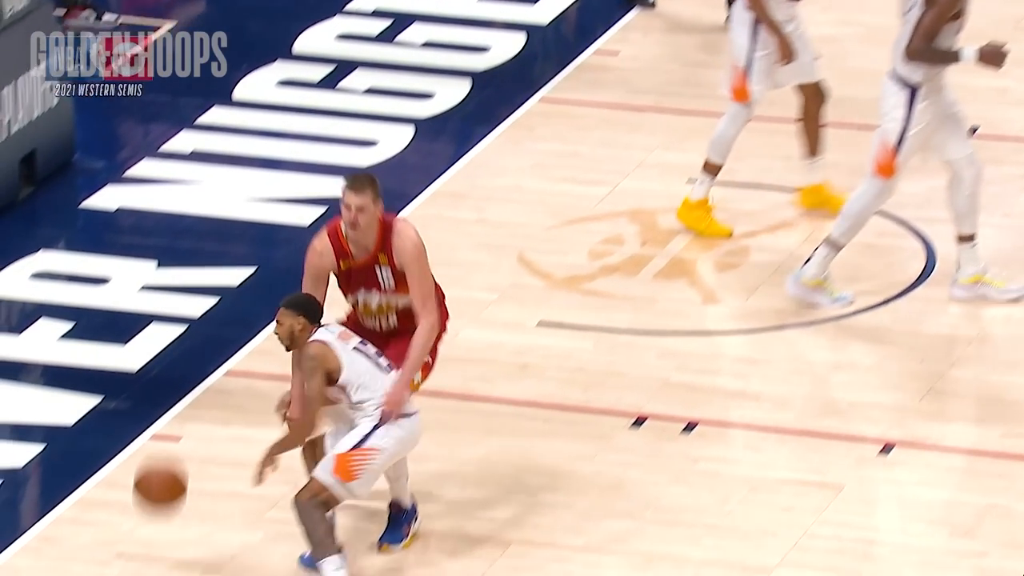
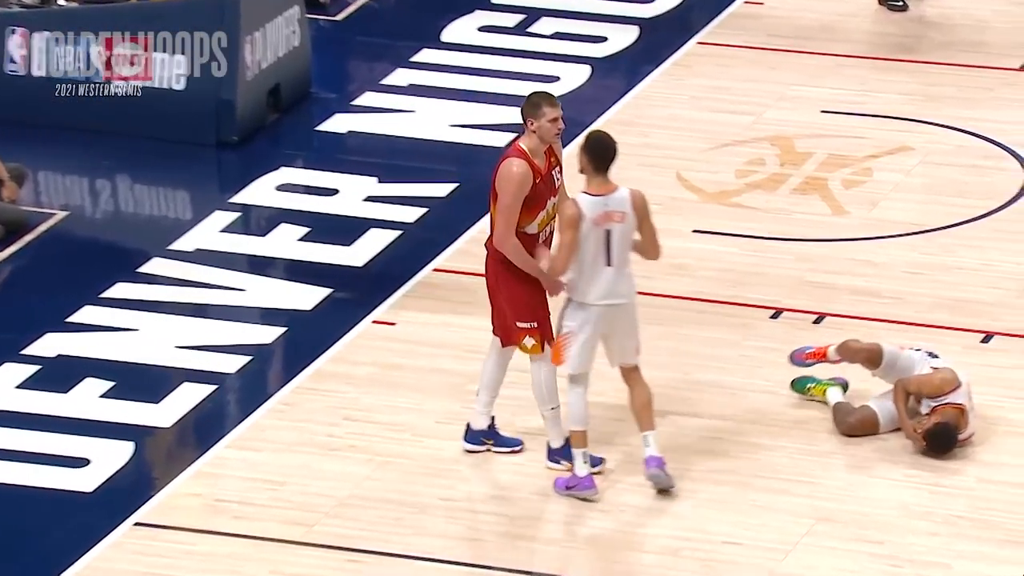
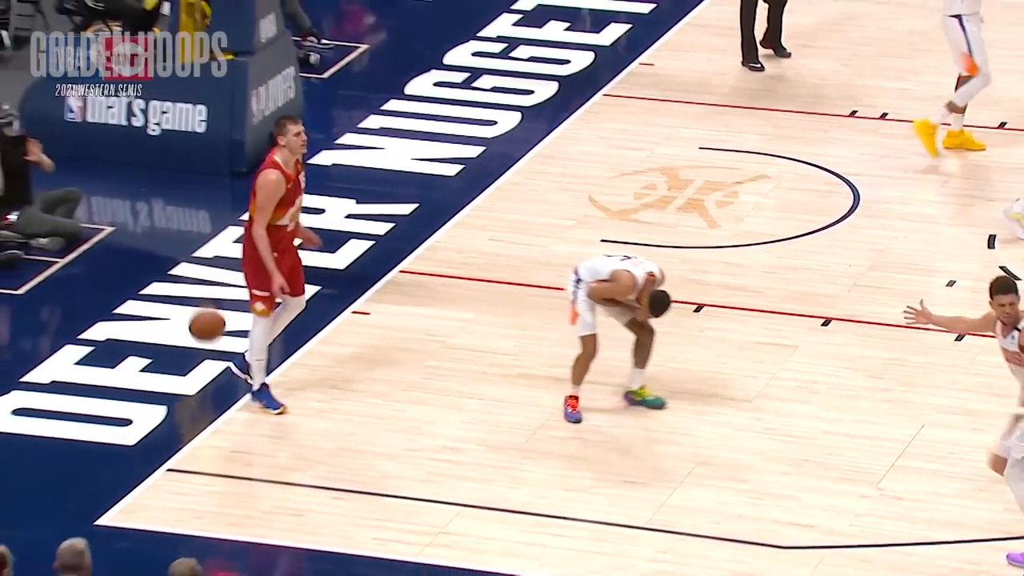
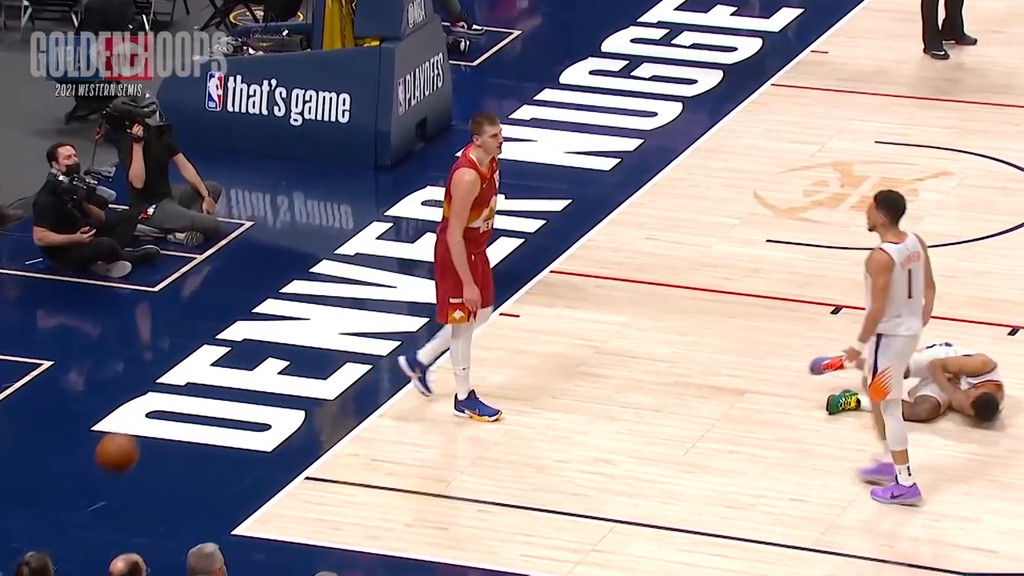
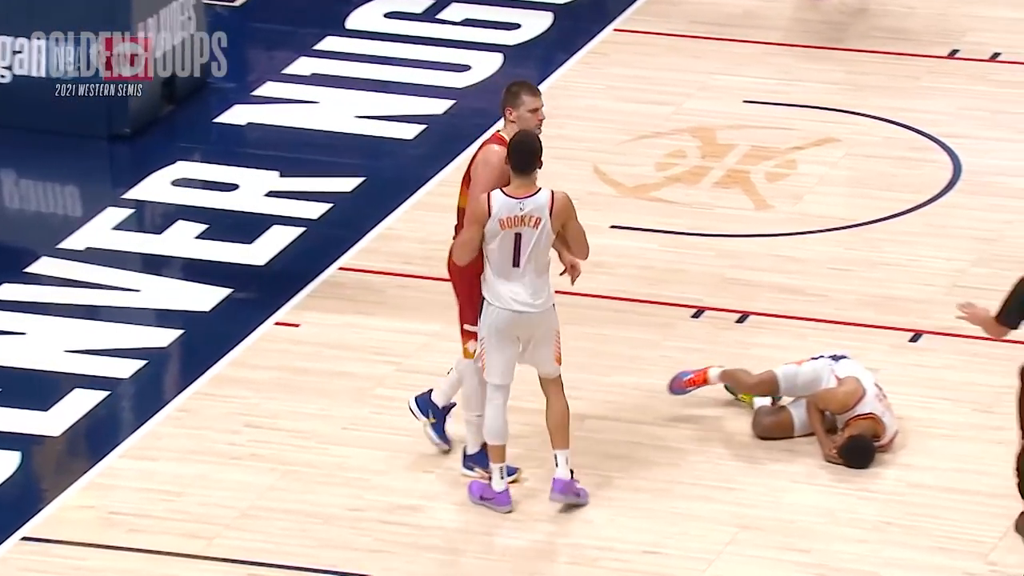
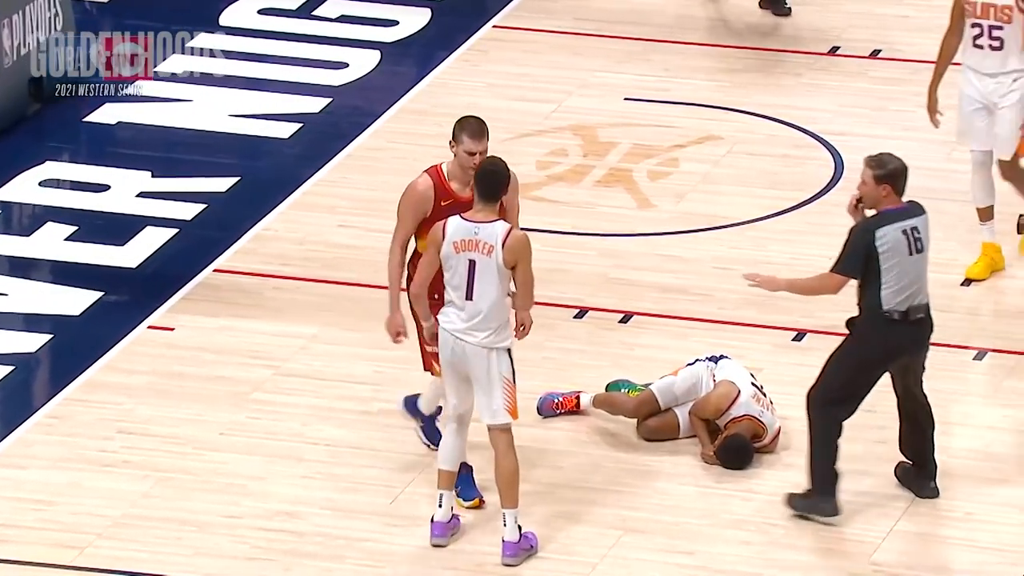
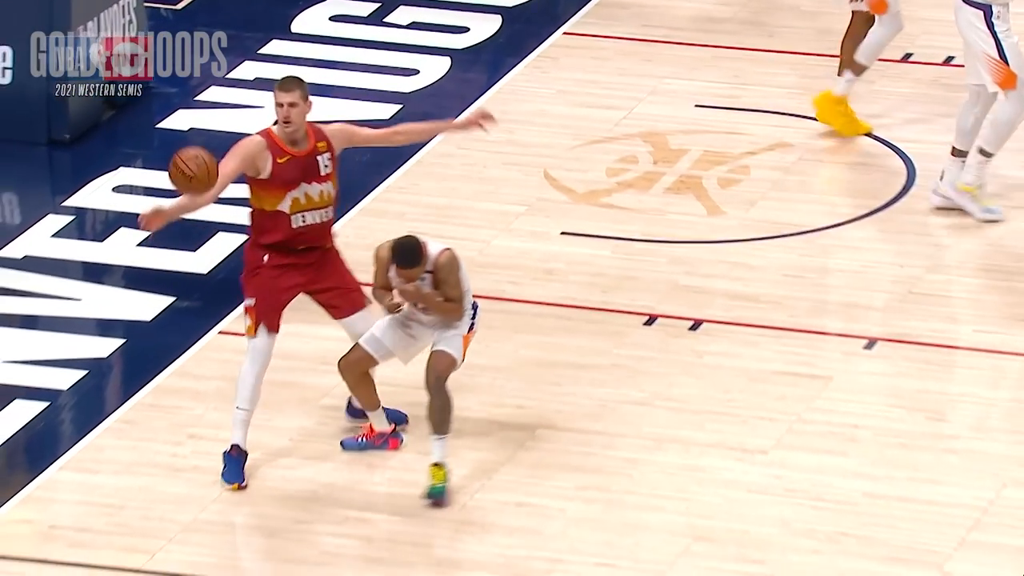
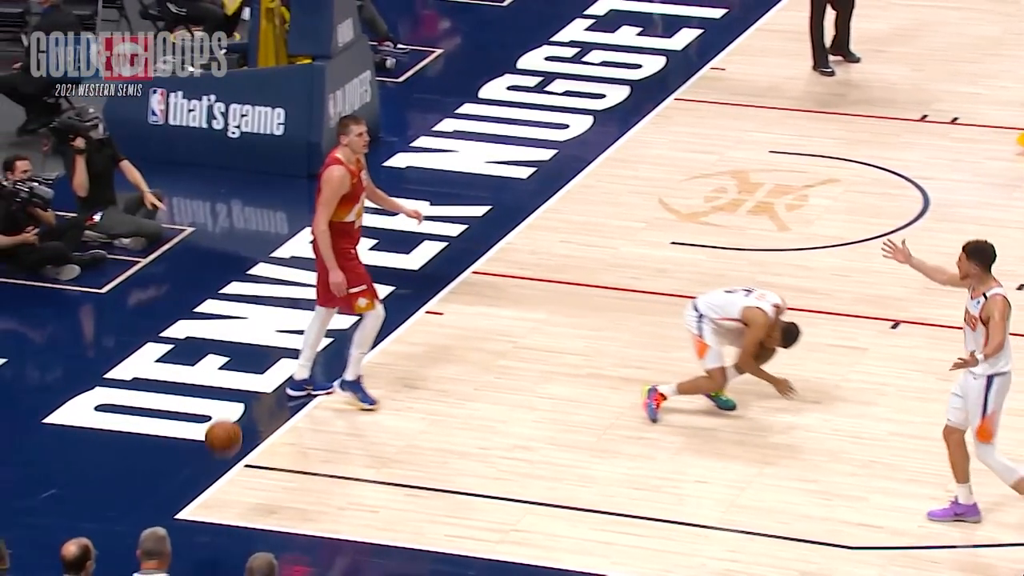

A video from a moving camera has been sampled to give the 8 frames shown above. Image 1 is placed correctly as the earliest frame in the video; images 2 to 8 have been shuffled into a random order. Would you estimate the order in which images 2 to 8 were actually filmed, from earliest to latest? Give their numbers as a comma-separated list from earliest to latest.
7, 3, 8, 4, 2, 5, 6
